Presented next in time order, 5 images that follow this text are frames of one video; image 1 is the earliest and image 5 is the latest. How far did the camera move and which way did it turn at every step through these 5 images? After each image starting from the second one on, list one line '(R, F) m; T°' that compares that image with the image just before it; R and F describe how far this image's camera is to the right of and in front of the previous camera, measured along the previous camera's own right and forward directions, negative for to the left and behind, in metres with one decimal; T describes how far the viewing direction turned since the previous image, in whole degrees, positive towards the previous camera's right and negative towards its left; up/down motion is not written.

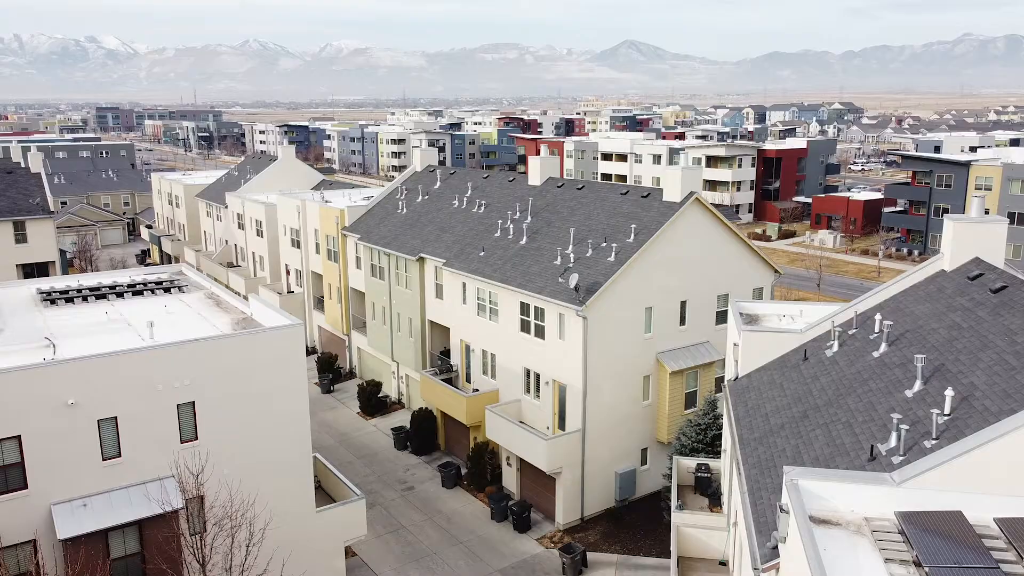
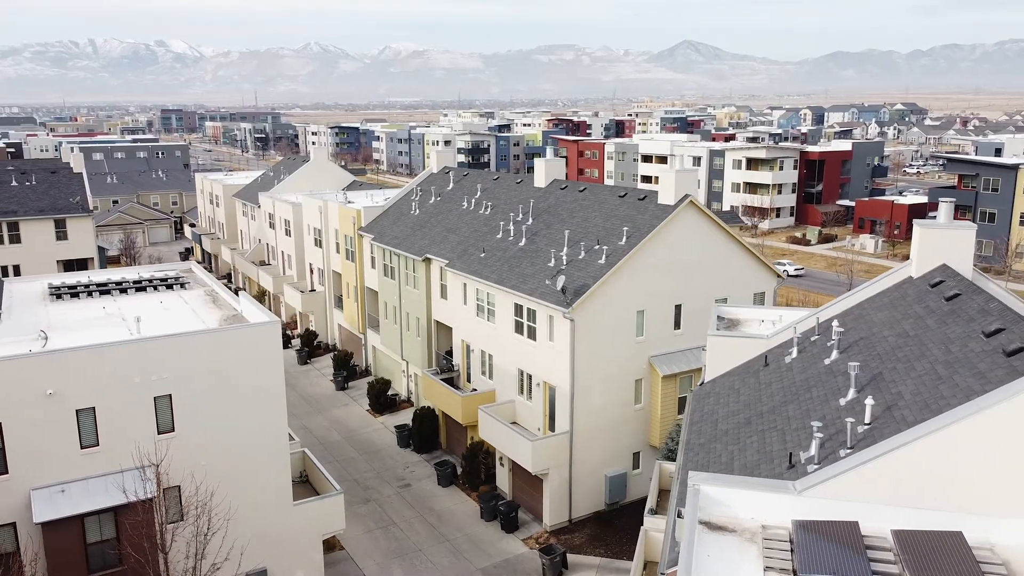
(+2.0, -0.1) m; -4°
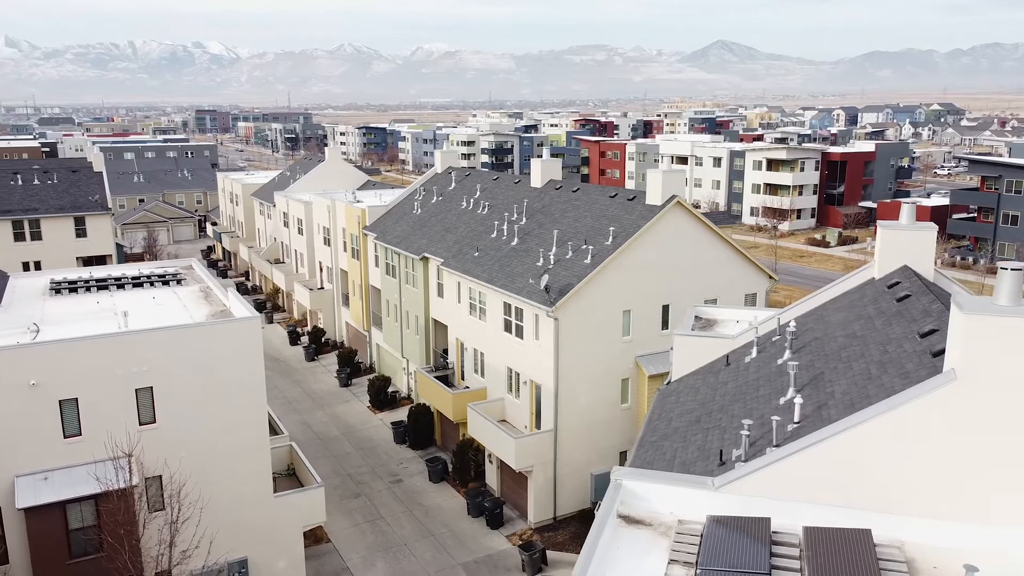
(+1.4, -0.2) m; -2°
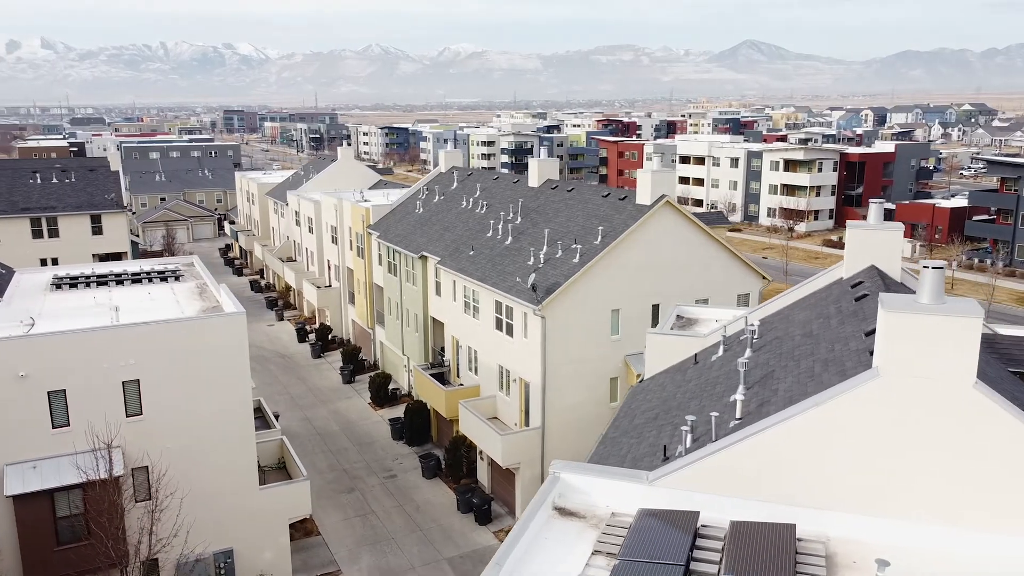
(+1.1, -0.2) m; -2°
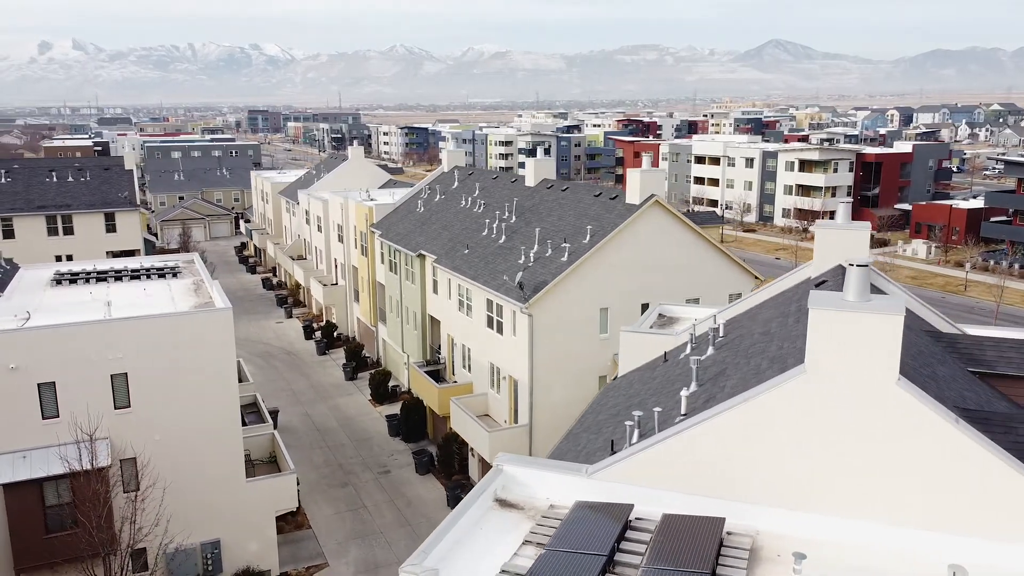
(+1.1, -0.2) m; -2°
